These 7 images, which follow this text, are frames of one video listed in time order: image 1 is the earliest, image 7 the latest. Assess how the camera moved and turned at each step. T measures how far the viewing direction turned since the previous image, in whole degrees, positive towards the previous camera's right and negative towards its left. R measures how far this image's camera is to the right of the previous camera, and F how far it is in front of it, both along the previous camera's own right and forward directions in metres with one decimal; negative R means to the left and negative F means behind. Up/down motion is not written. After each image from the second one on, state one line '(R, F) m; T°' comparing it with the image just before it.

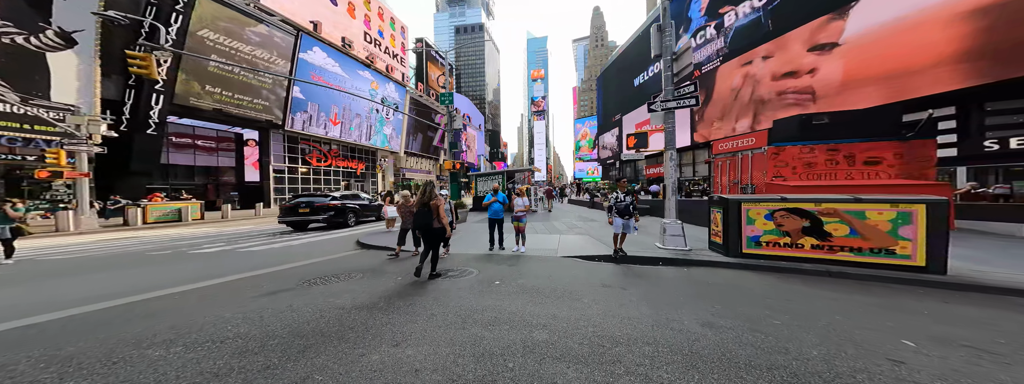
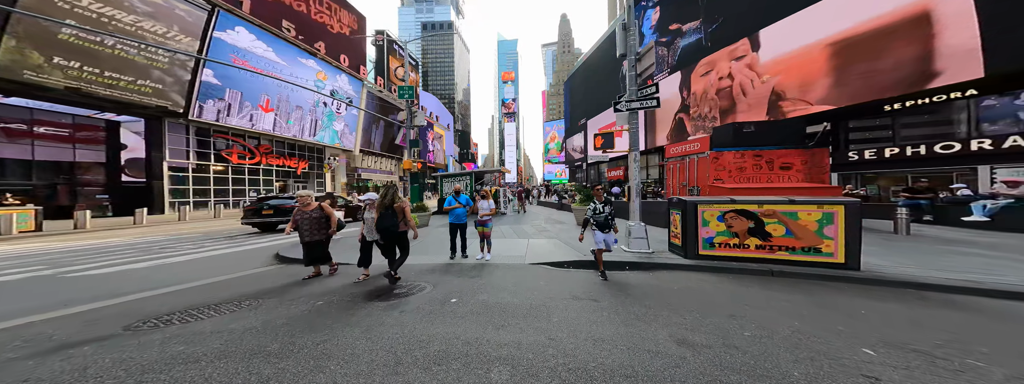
(0.0, +0.5) m; +10°
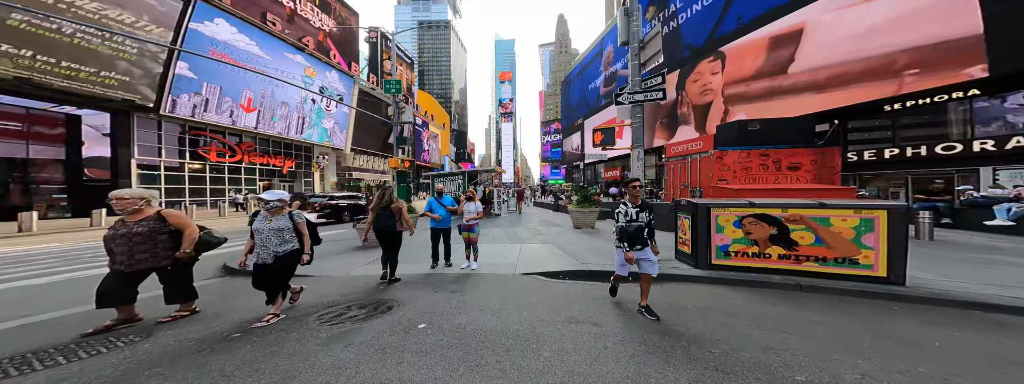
(+0.1, +0.7) m; +1°
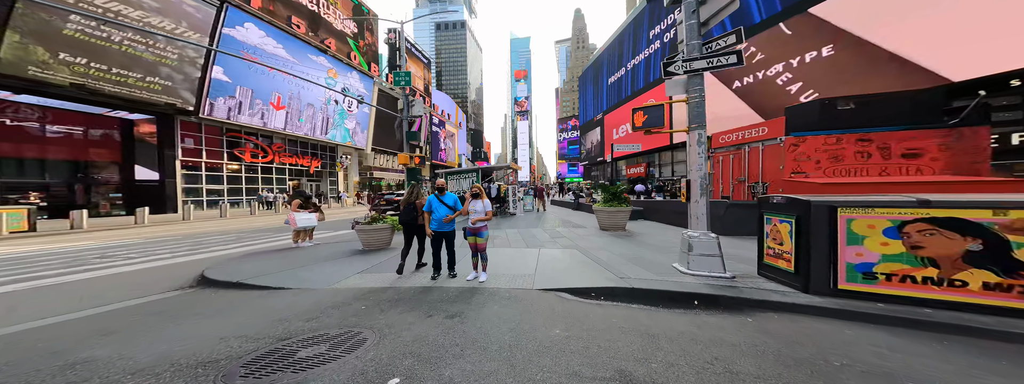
(0.0, +1.1) m; -5°
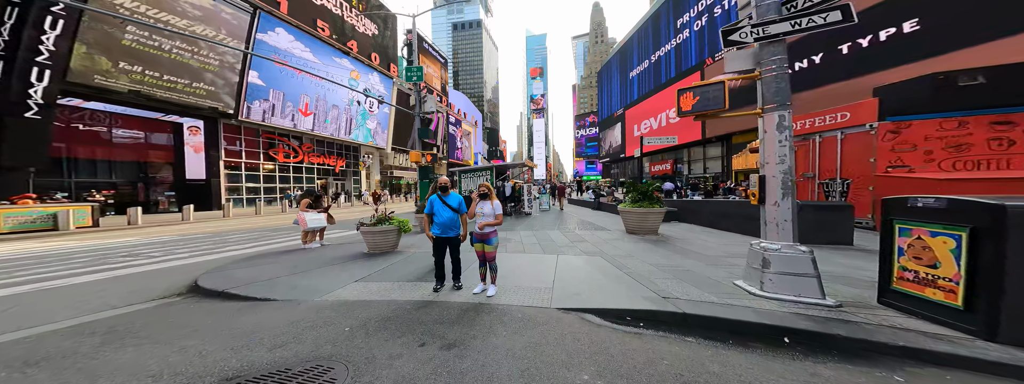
(+0.1, +0.7) m; -5°
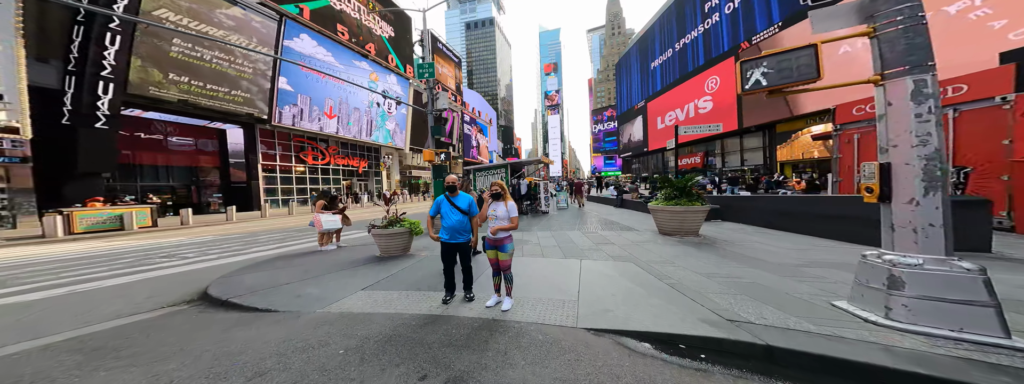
(+0.1, +0.5) m; -5°
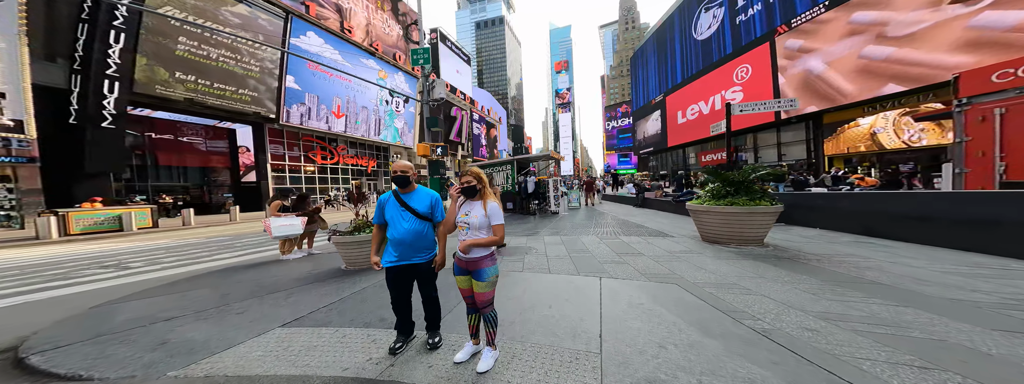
(+0.3, +1.3) m; -3°
